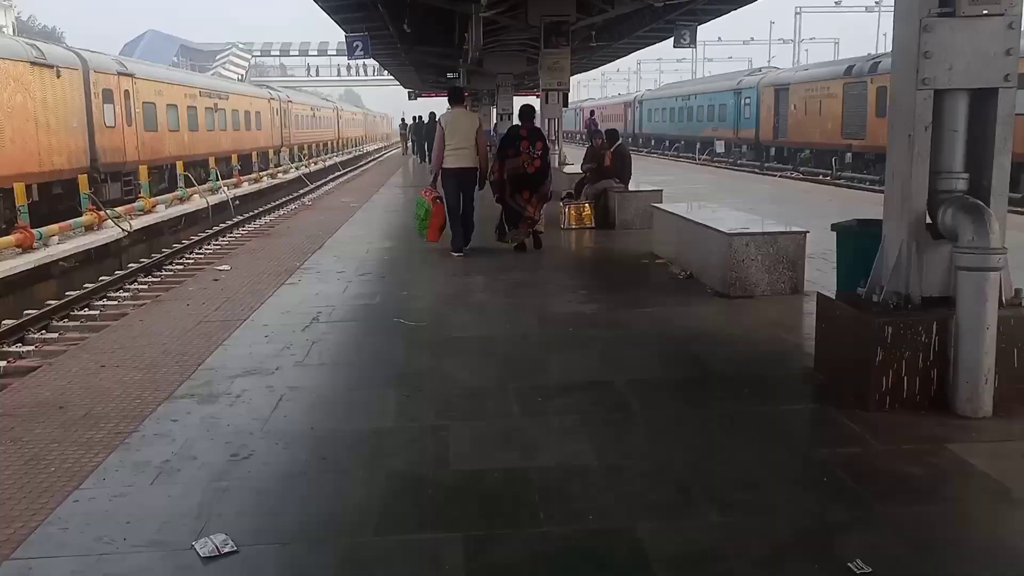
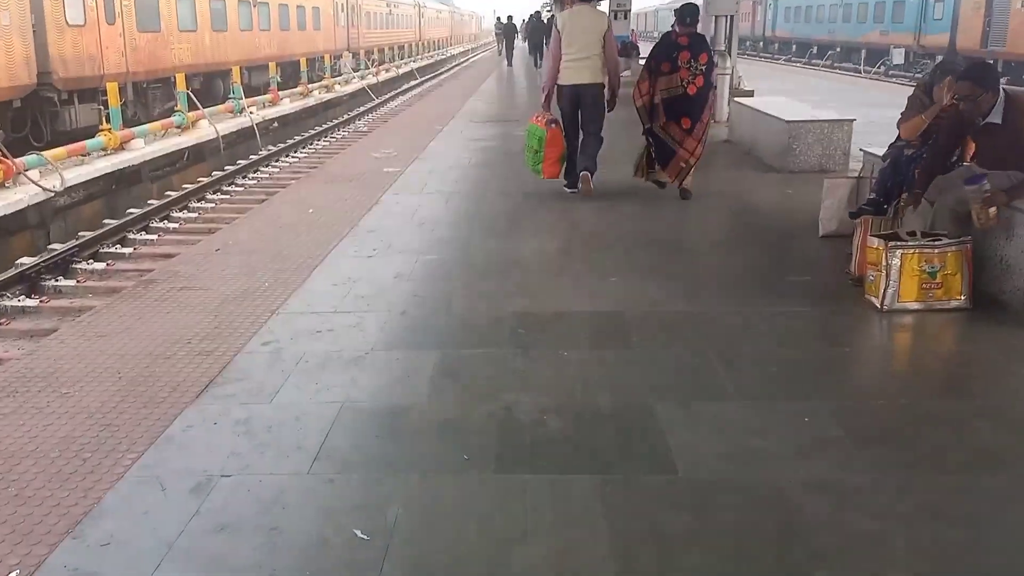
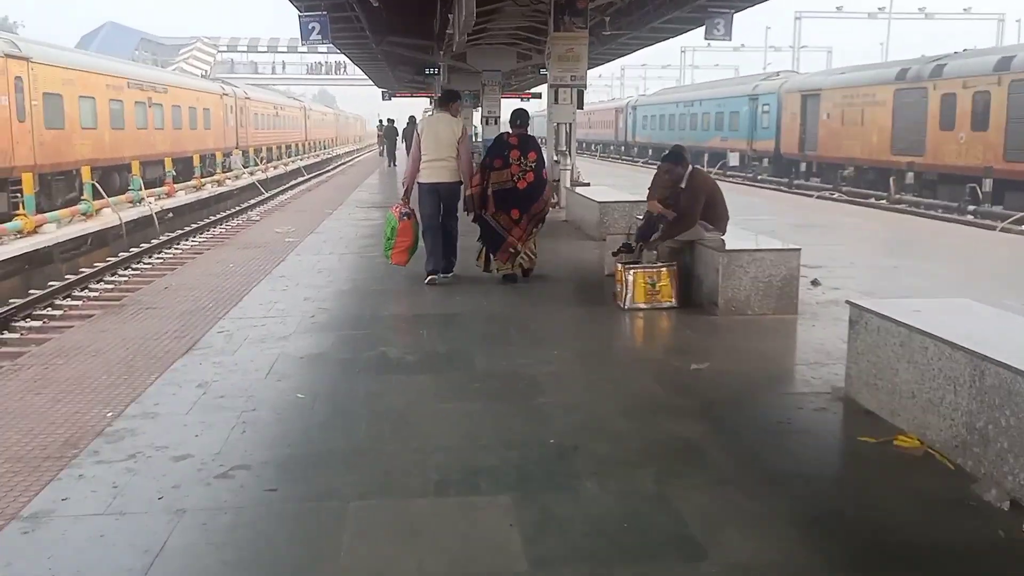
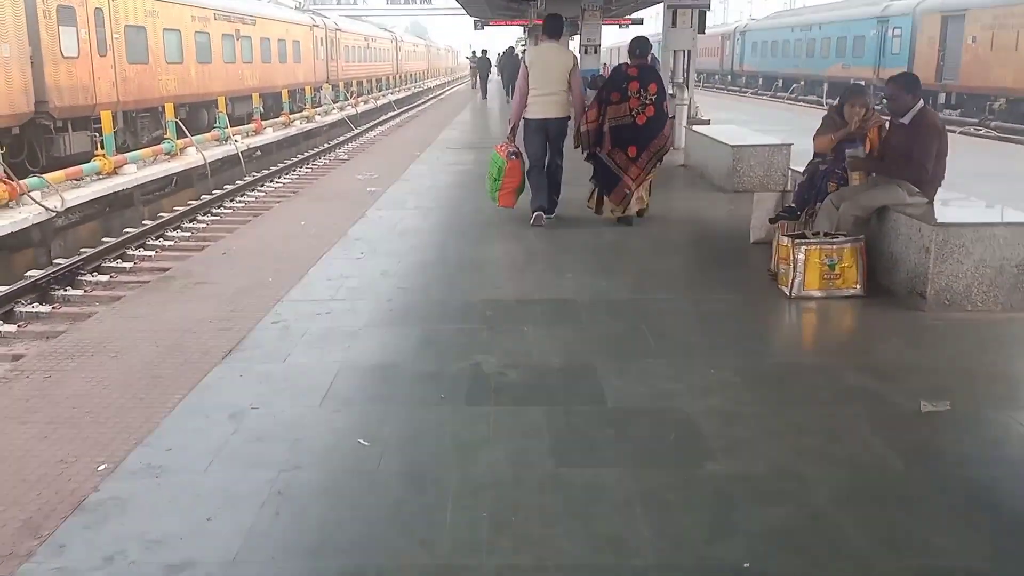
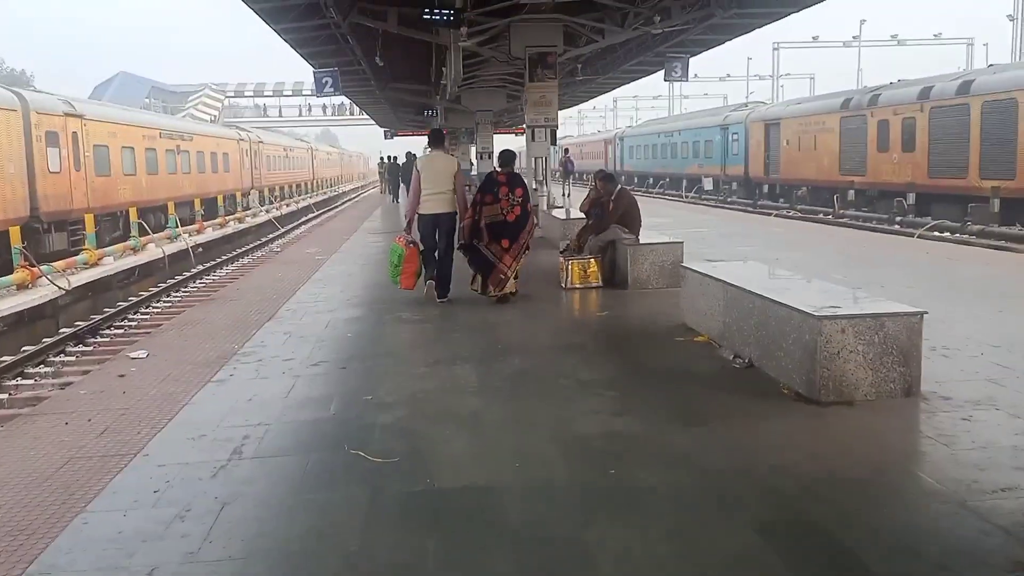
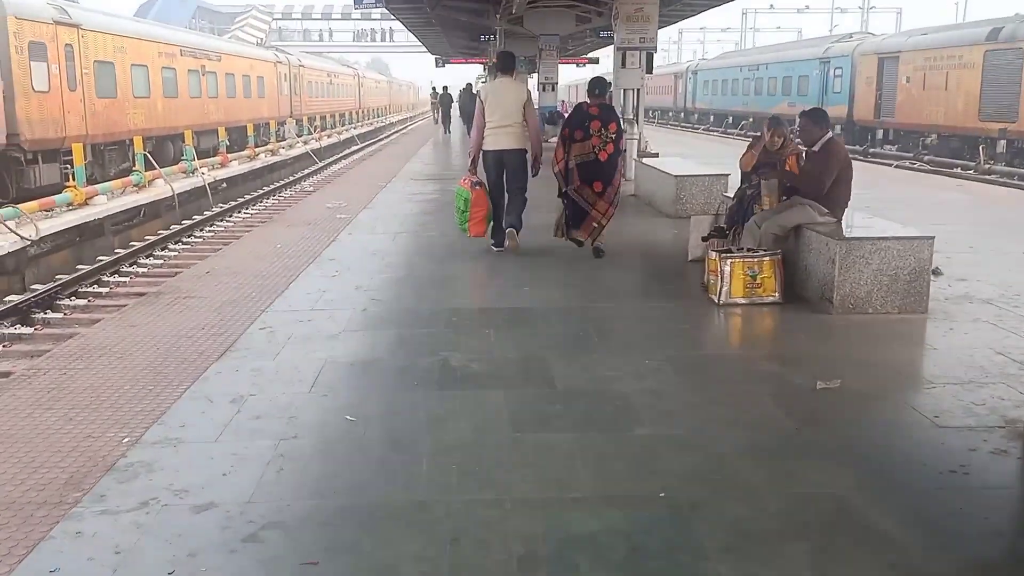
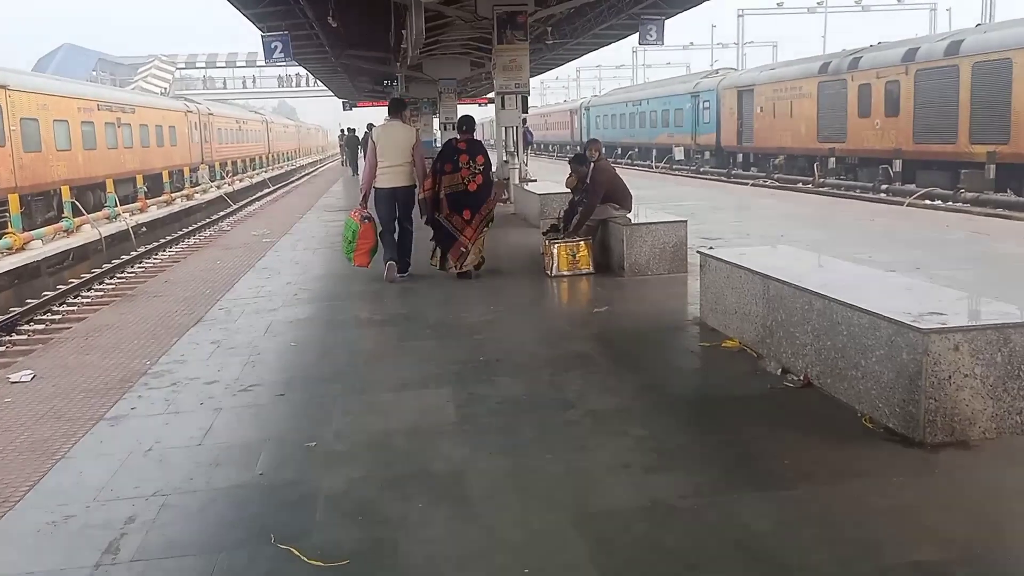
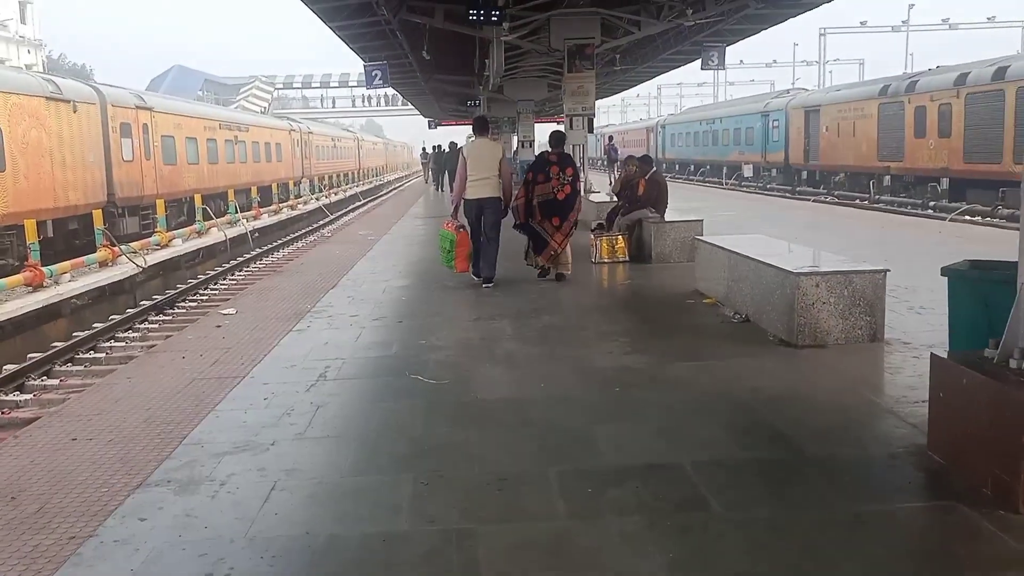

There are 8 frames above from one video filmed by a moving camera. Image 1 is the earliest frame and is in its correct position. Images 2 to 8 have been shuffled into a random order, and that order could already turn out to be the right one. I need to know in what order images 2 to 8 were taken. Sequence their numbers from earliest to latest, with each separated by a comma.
8, 5, 7, 3, 6, 4, 2
